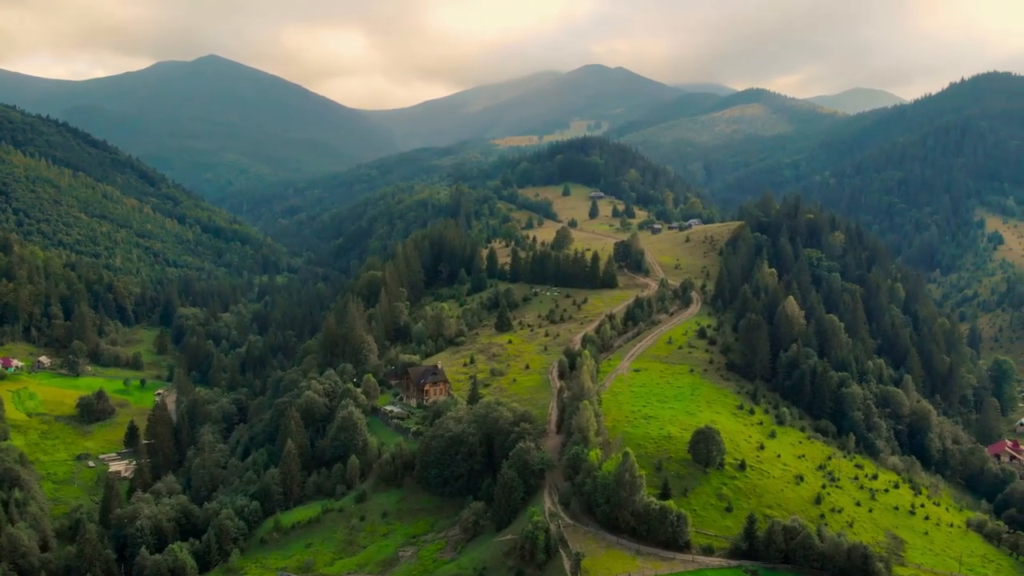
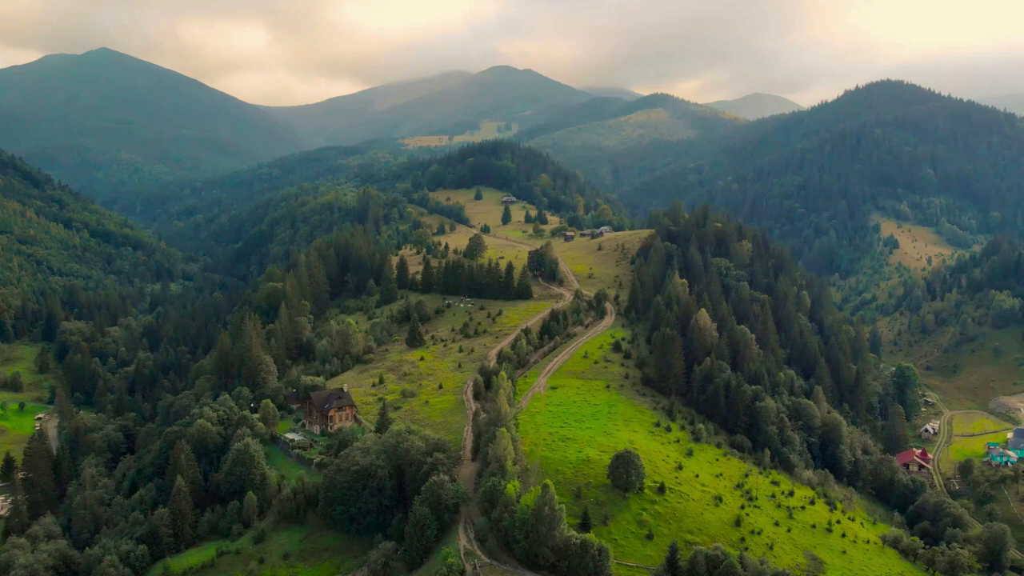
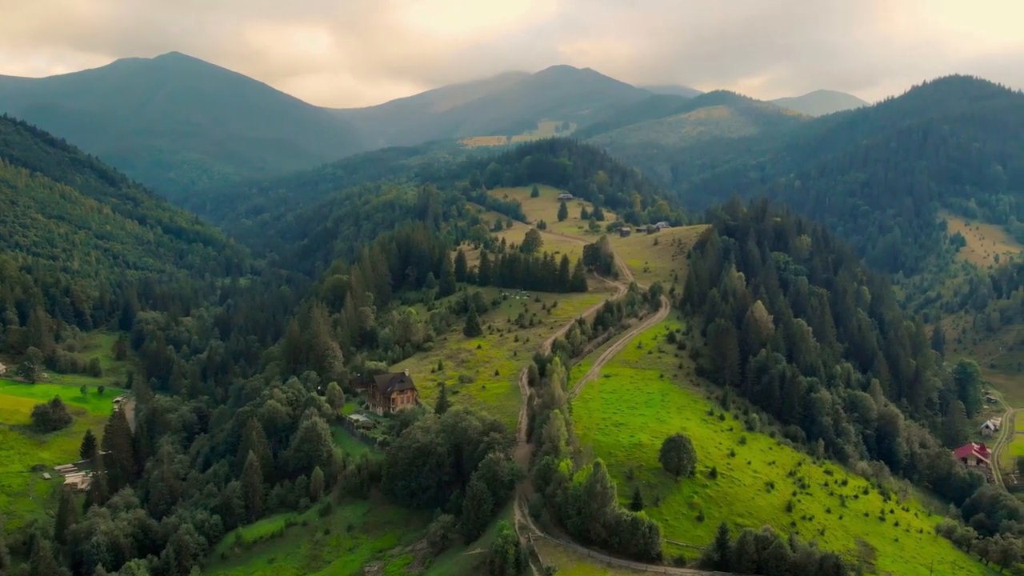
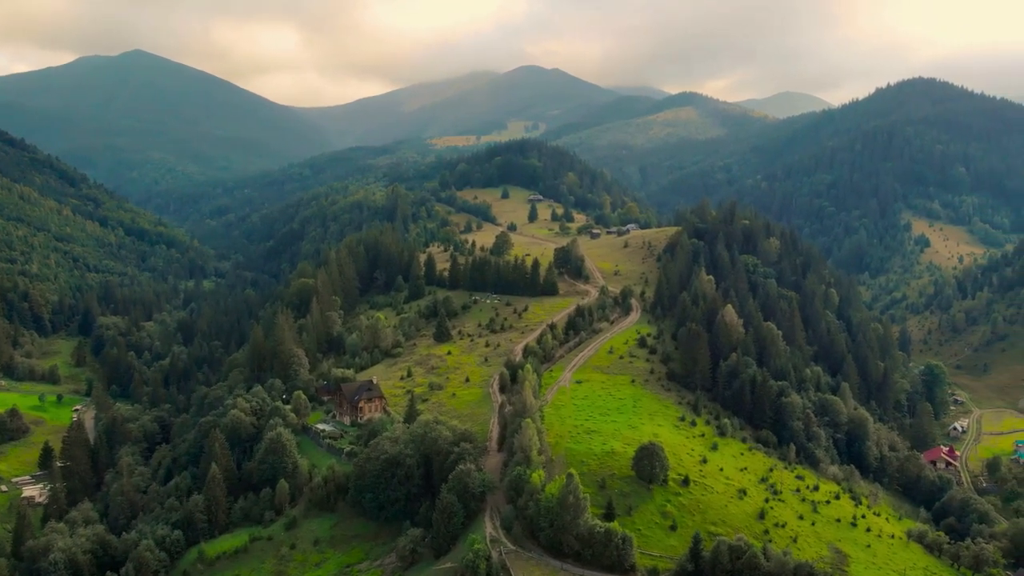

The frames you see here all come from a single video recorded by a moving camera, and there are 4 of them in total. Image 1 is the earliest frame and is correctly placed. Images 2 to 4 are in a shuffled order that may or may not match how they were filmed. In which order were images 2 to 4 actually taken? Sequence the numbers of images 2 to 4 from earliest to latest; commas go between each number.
3, 4, 2
